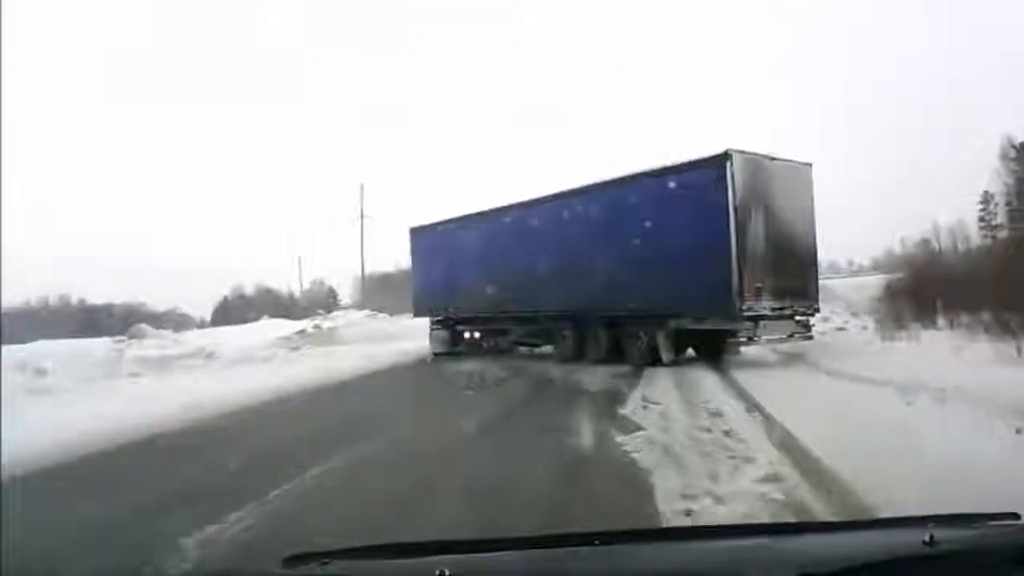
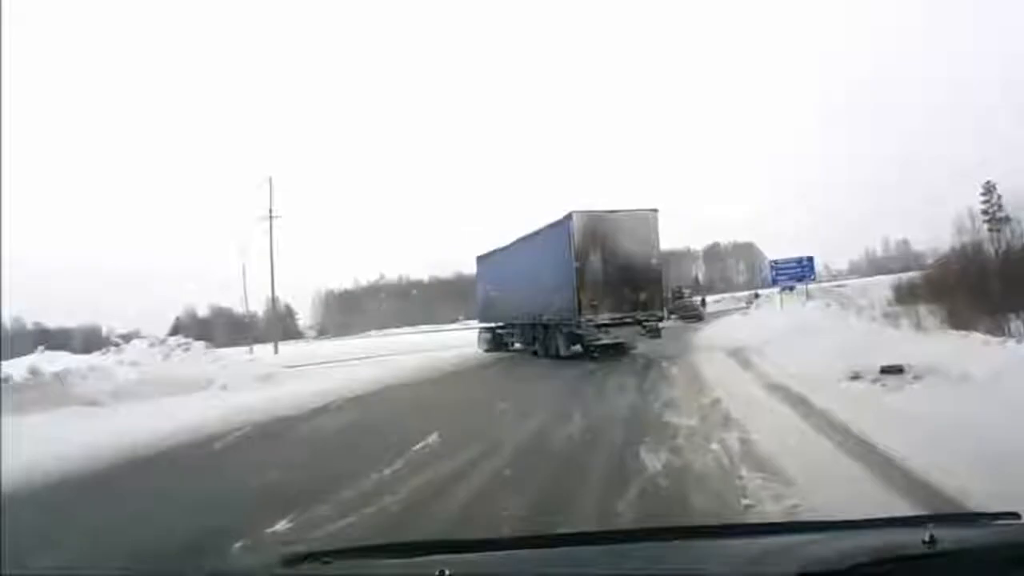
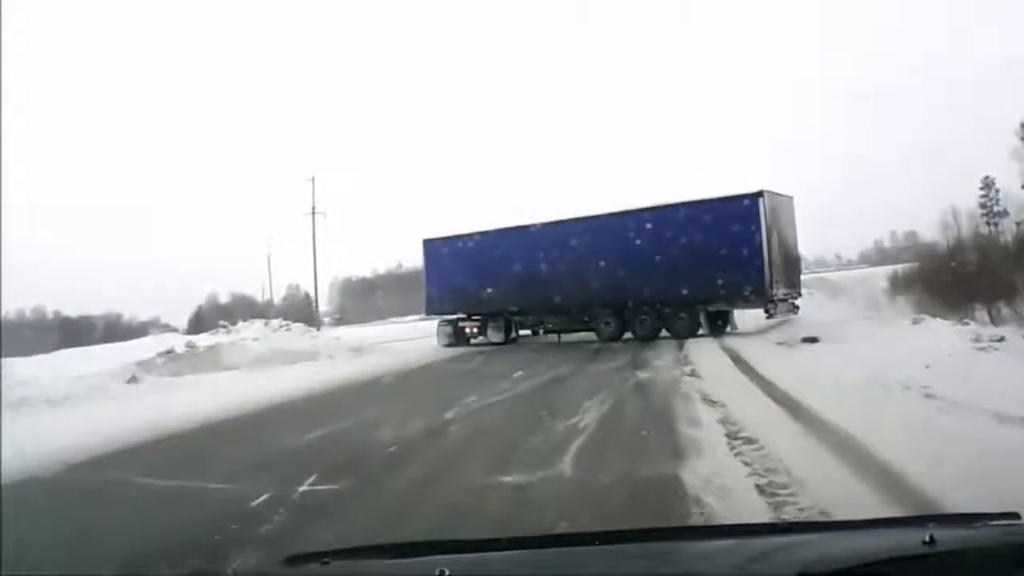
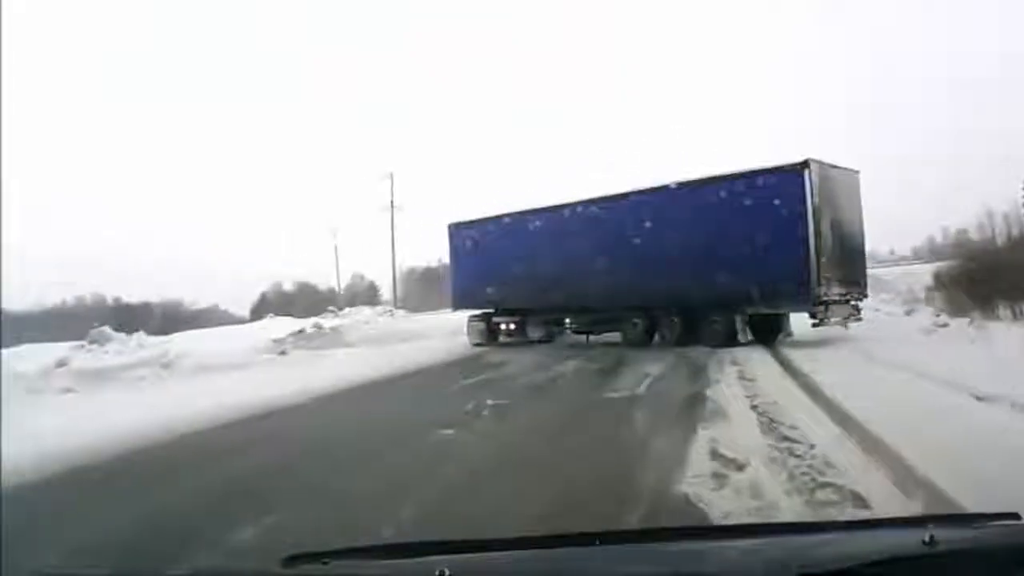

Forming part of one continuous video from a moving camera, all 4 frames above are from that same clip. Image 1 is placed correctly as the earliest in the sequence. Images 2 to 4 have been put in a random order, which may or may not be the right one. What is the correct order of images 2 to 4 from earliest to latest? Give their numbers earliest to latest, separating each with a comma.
4, 3, 2
